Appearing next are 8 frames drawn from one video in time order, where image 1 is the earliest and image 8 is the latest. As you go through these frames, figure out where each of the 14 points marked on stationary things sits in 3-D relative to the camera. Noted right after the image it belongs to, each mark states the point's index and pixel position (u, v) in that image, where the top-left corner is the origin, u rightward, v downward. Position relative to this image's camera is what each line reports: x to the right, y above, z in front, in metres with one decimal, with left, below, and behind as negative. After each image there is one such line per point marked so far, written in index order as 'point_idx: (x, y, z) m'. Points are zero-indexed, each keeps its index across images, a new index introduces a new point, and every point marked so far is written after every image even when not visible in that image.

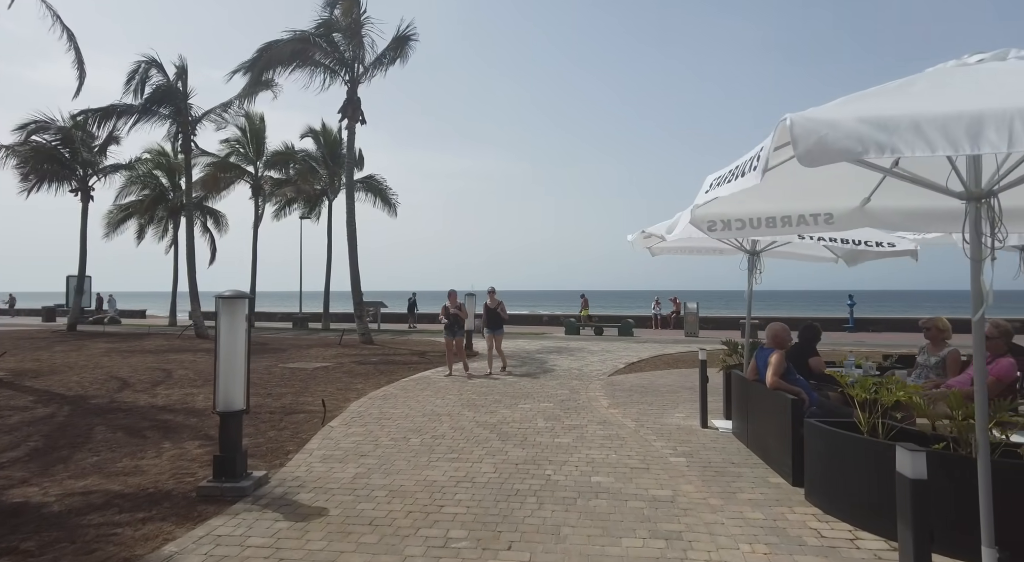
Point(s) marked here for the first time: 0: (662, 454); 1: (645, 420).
0: (+1.6, -1.9, +6.8) m
1: (+1.8, -1.9, +8.6) m
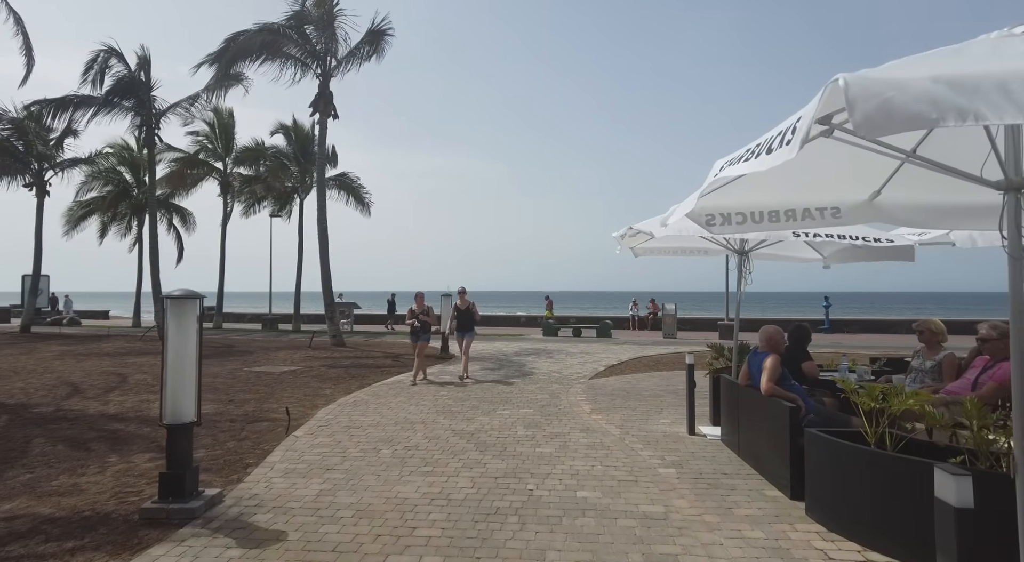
0: (+1.4, -1.9, +6.4) m
1: (+1.5, -1.9, +8.2) m
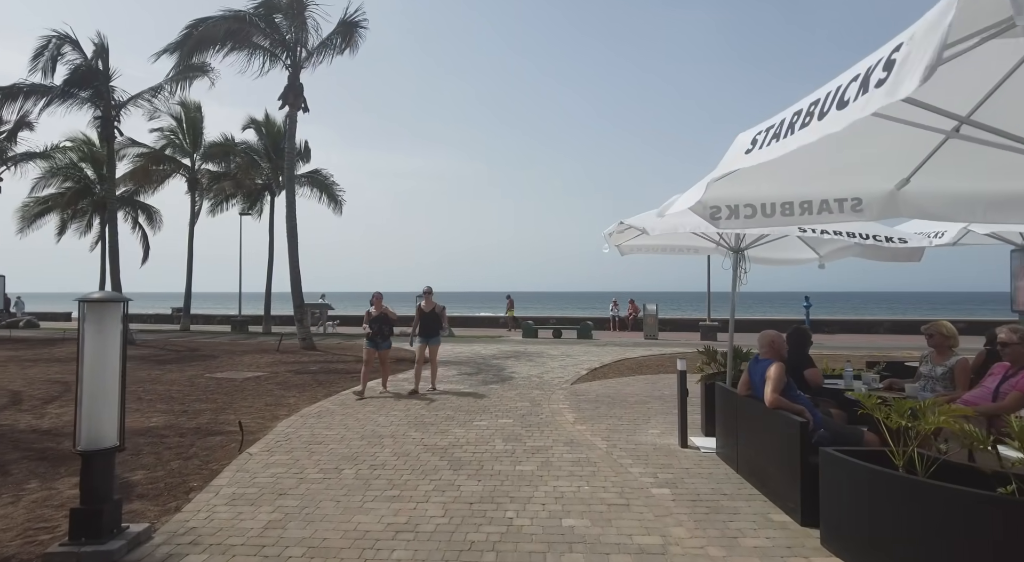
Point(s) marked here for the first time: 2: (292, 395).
0: (+1.2, -1.9, +5.8) m
1: (+1.3, -1.9, +7.6) m
2: (-3.6, -1.9, +10.5) m
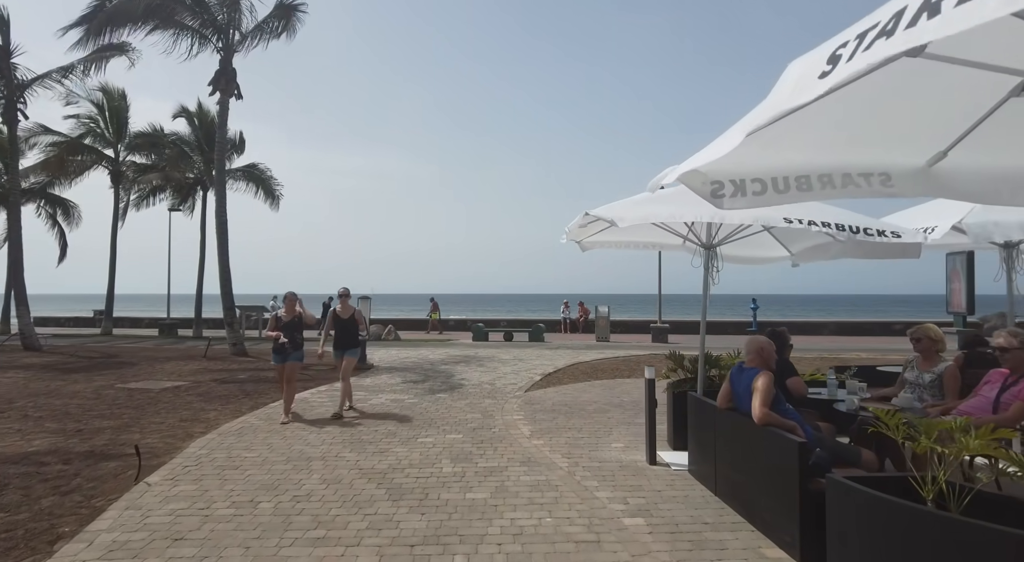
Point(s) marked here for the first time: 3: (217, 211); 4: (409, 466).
0: (+0.8, -1.9, +5.1) m
1: (+0.7, -1.9, +6.9) m
2: (-4.4, -1.9, +9.3) m
3: (-8.3, +2.0, +17.9) m
4: (-1.0, -1.8, +6.3) m
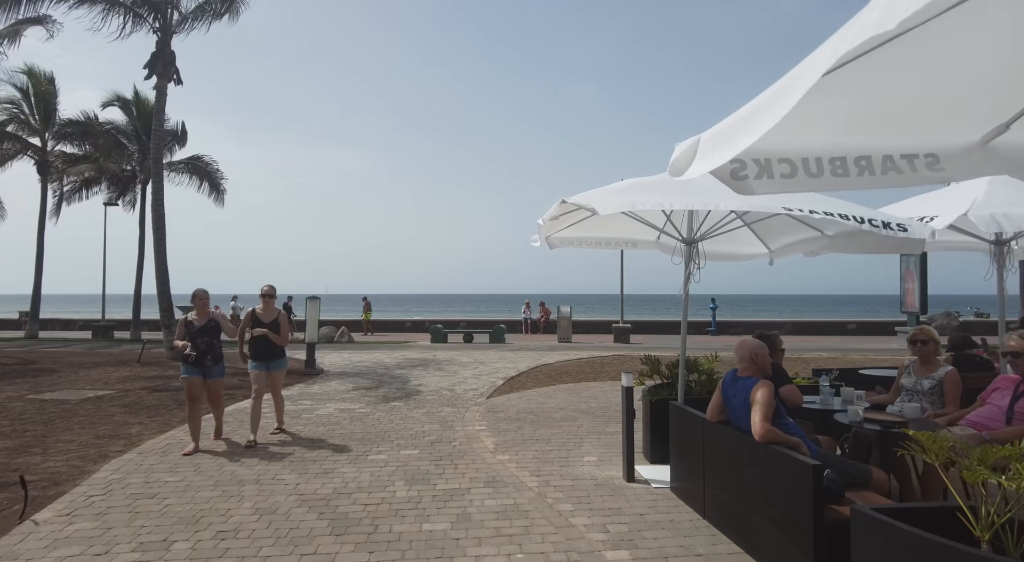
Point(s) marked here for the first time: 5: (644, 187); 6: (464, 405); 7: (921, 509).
0: (+0.6, -1.8, +4.4) m
1: (+0.3, -1.9, +6.2) m
2: (-4.9, -1.8, +8.3) m
3: (-9.4, +2.0, +16.6) m
4: (-1.3, -1.8, +5.5) m
5: (+1.1, +0.8, +5.2) m
6: (-0.7, -1.9, +9.7) m
7: (+2.1, -1.2, +3.2) m
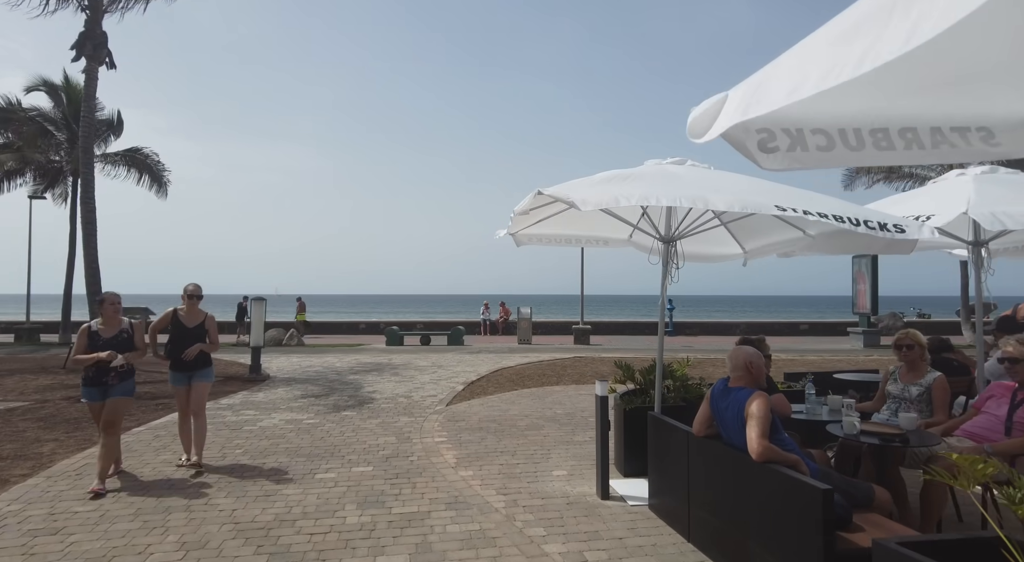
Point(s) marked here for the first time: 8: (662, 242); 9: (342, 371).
0: (+0.4, -1.8, +3.9) m
1: (0.0, -1.9, +5.7) m
2: (-5.4, -1.8, +7.4) m
3: (-10.4, +2.0, +15.4) m
4: (-1.6, -1.8, +4.9) m
5: (+0.8, +0.8, +4.7) m
6: (-1.3, -1.9, +9.1) m
7: (+1.9, -1.2, +2.8) m
8: (+1.4, +0.4, +5.8) m
9: (-3.8, -2.0, +14.2) m
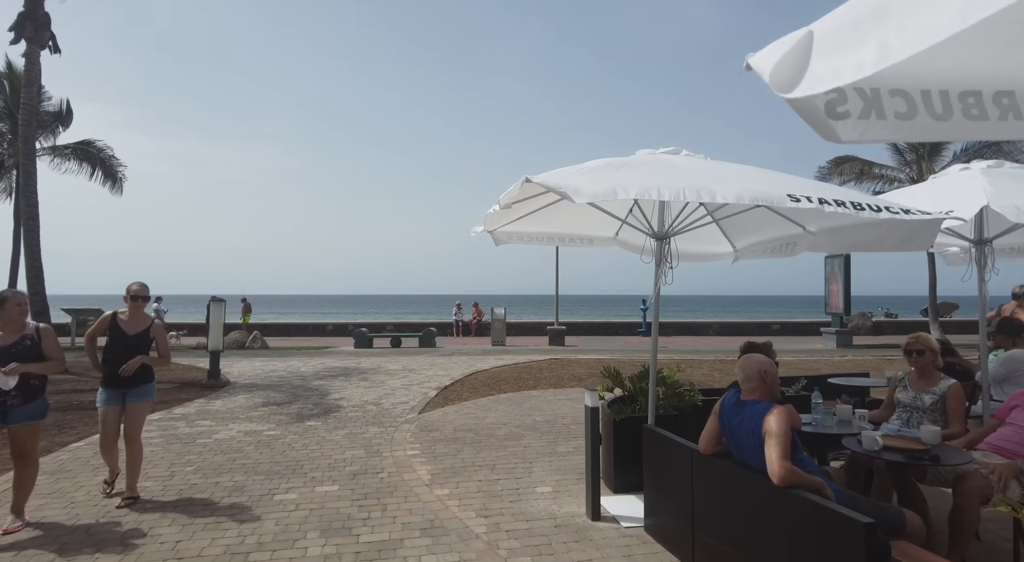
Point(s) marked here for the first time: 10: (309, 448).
0: (+0.3, -1.8, +3.4) m
1: (-0.1, -1.9, +5.2) m
2: (-5.6, -1.8, +6.6) m
3: (-11.0, +2.0, +14.3) m
4: (-1.7, -1.8, +4.3) m
5: (+0.7, +0.8, +4.3) m
6: (-1.6, -1.9, +8.5) m
7: (+1.9, -1.2, +2.4) m
8: (+1.2, +0.4, +5.4) m
9: (-4.4, -2.0, +13.5) m
10: (-2.4, -1.9, +7.3) m
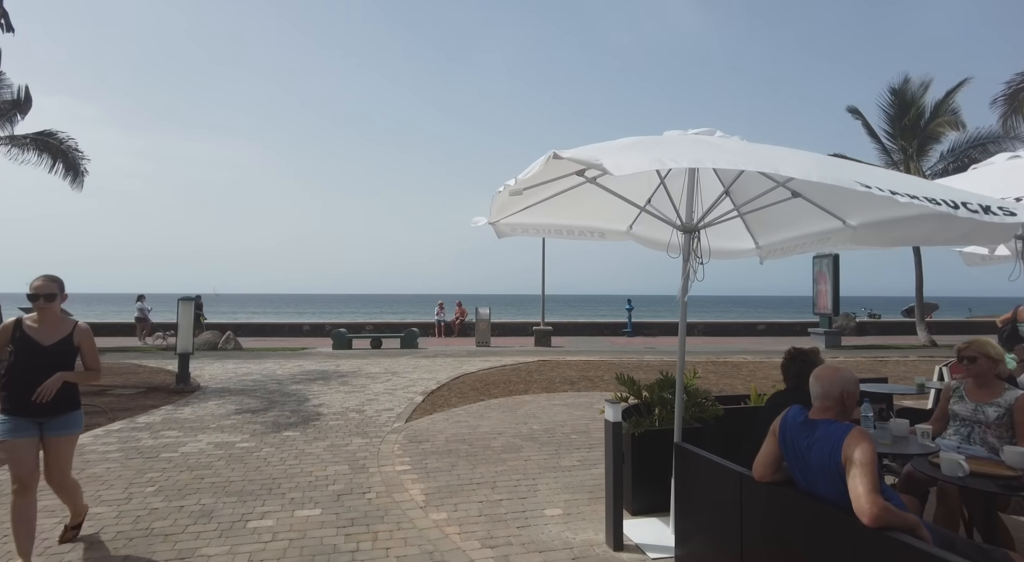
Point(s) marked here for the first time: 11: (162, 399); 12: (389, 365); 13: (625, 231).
0: (+0.4, -1.8, +2.8) m
1: (-0.1, -1.8, +4.5) m
2: (-5.6, -1.8, +5.8) m
3: (-11.2, +2.1, +13.3) m
4: (-1.6, -1.8, +3.6) m
5: (+0.8, +0.8, +3.7) m
6: (-1.7, -1.9, +7.8) m
7: (+2.1, -1.1, +1.9) m
8: (+1.3, +0.4, +4.8) m
9: (-4.6, -2.0, +12.7) m
10: (-2.4, -1.8, +6.6) m
11: (-5.9, -2.0, +10.8) m
12: (-3.0, -2.0, +15.2) m
13: (+1.1, +0.5, +6.2) m
